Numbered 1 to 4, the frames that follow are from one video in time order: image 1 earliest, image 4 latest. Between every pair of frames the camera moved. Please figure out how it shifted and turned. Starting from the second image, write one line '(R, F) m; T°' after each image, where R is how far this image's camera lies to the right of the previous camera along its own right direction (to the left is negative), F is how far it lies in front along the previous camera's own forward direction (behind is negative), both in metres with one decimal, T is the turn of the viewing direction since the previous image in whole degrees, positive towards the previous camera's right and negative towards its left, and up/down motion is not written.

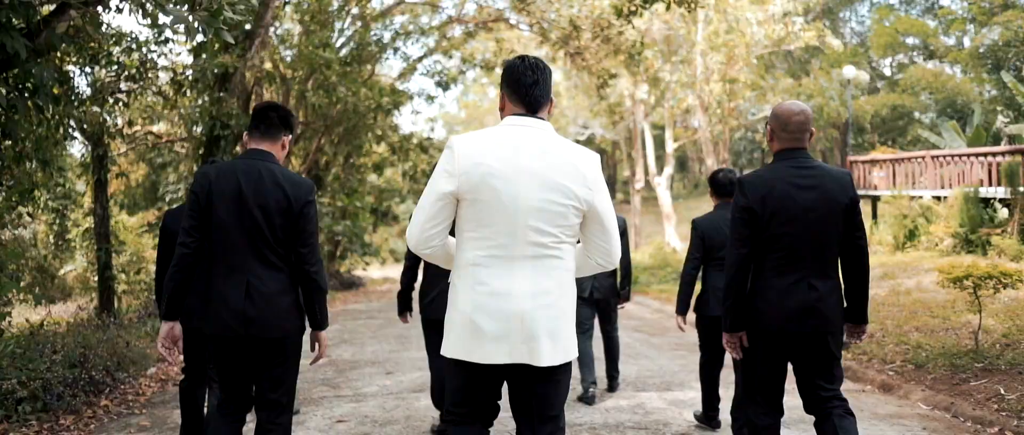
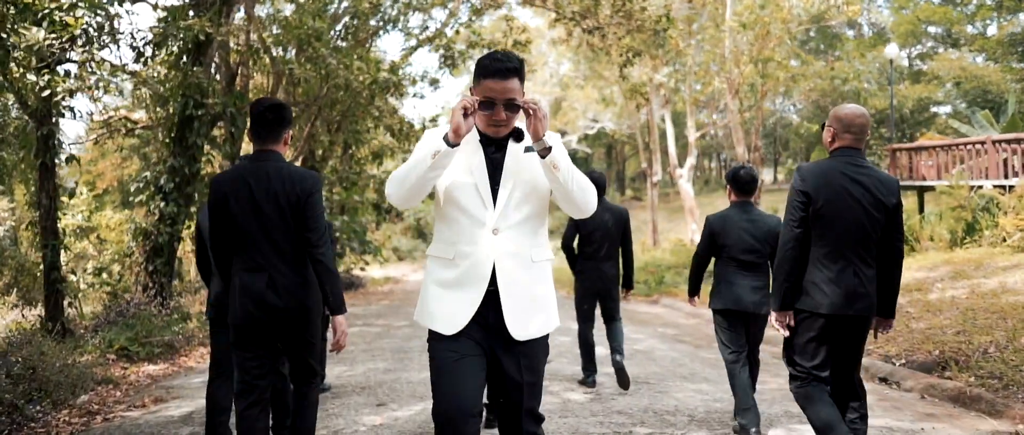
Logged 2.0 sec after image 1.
(-0.2, +1.7) m; 0°
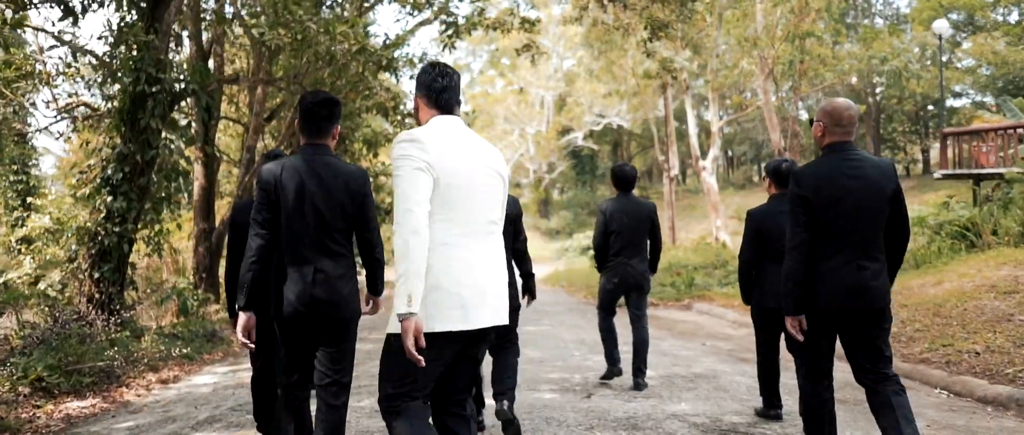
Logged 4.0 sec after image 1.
(-0.2, +1.9) m; 0°
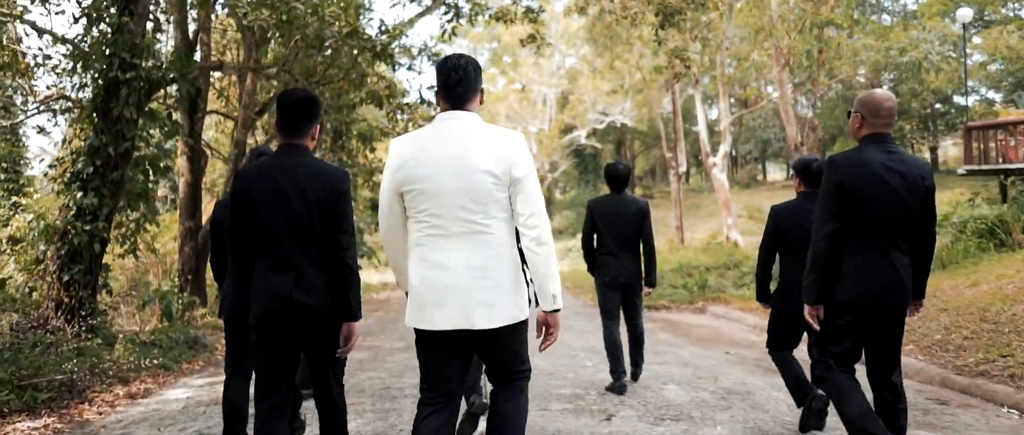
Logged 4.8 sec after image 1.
(0.0, +0.8) m; 0°
